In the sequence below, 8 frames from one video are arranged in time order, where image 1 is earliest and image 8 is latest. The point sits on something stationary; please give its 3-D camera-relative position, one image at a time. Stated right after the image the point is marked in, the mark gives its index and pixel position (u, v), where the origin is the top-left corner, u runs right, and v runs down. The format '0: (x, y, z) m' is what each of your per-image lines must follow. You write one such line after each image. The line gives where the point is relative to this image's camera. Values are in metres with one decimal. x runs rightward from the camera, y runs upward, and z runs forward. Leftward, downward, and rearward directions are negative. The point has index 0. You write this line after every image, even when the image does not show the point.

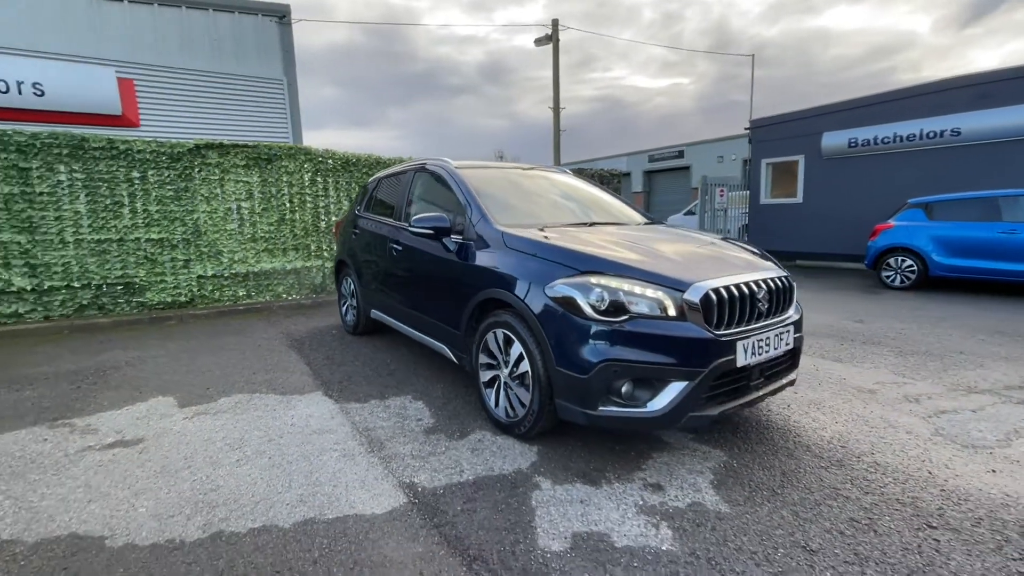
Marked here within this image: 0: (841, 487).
0: (+1.7, -1.0, +2.4) m
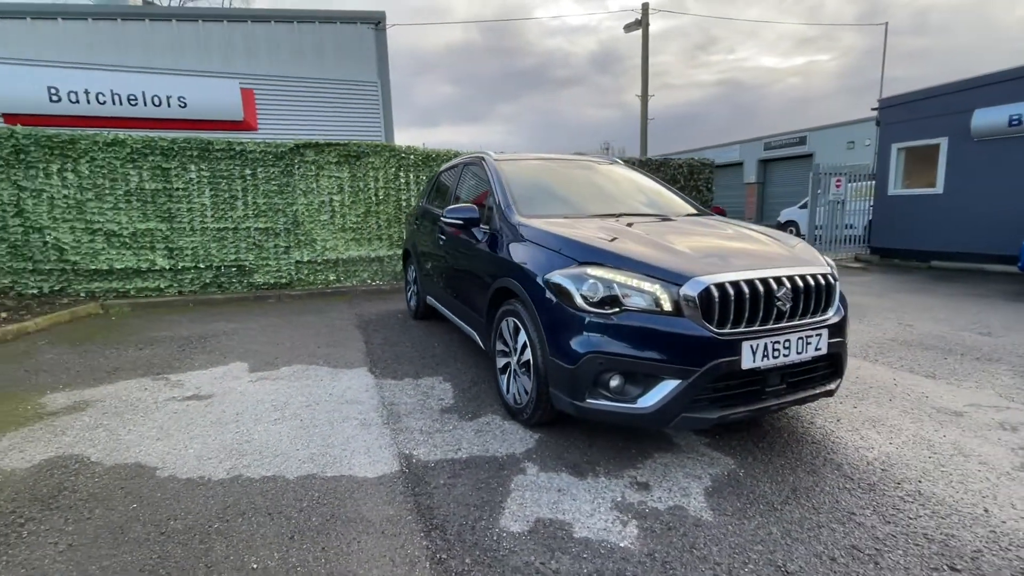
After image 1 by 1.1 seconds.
0: (+1.6, -1.0, +2.2) m
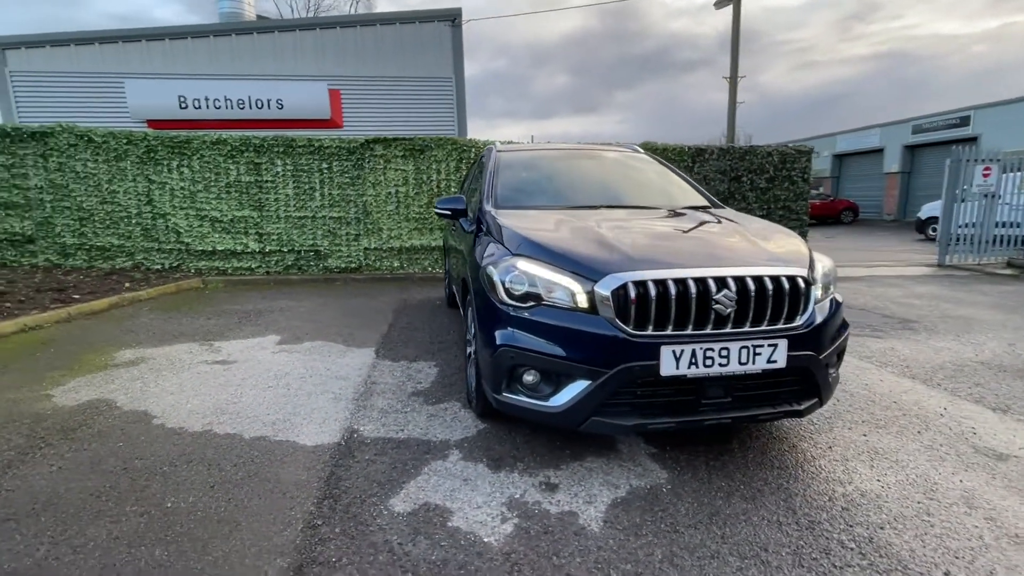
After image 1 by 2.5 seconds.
0: (+1.0, -1.0, +1.9) m
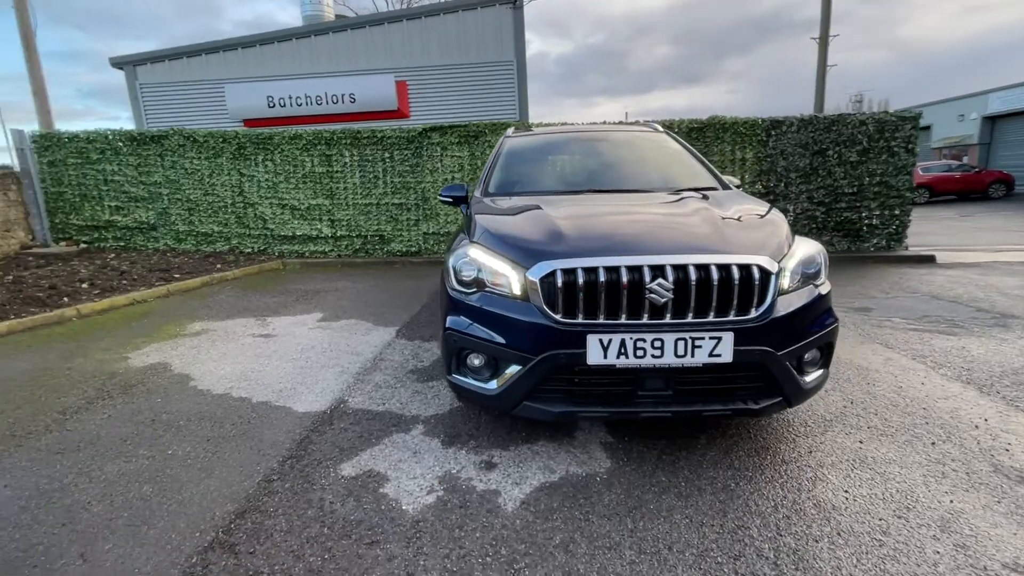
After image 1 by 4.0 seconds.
0: (+0.6, -1.0, +1.8) m
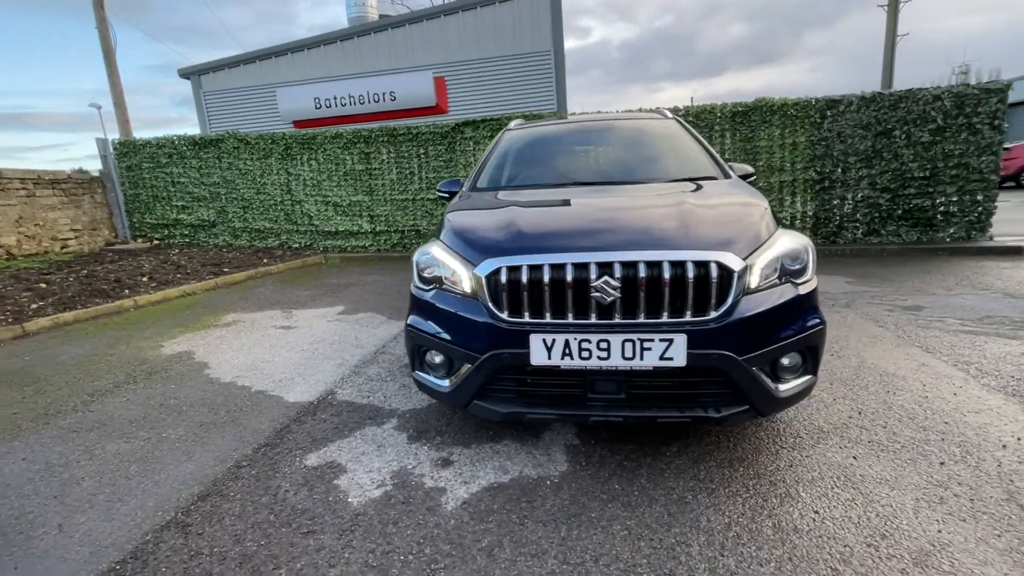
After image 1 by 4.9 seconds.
0: (+0.3, -1.0, +1.8) m
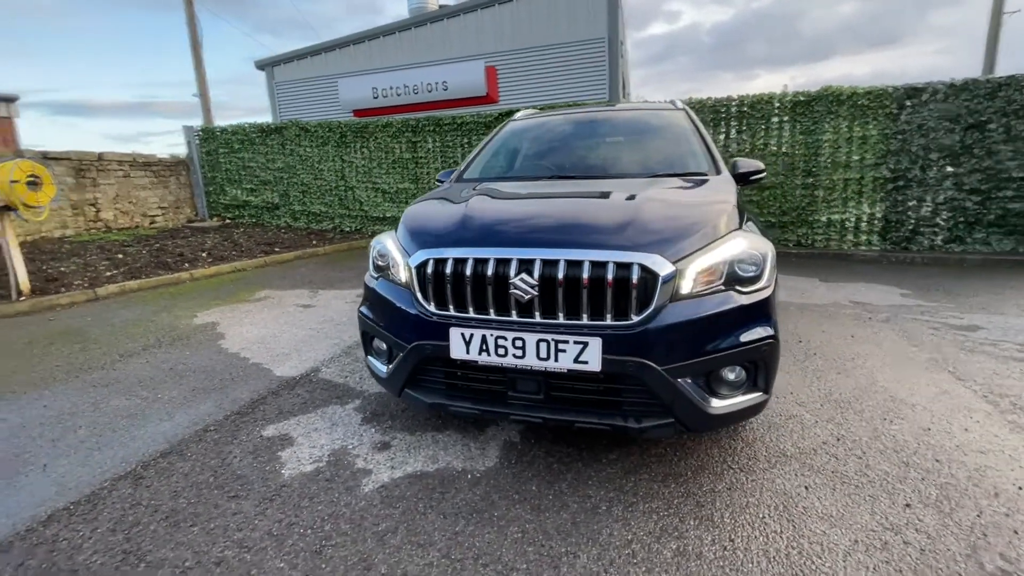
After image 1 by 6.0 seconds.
0: (-0.1, -1.0, +1.7) m
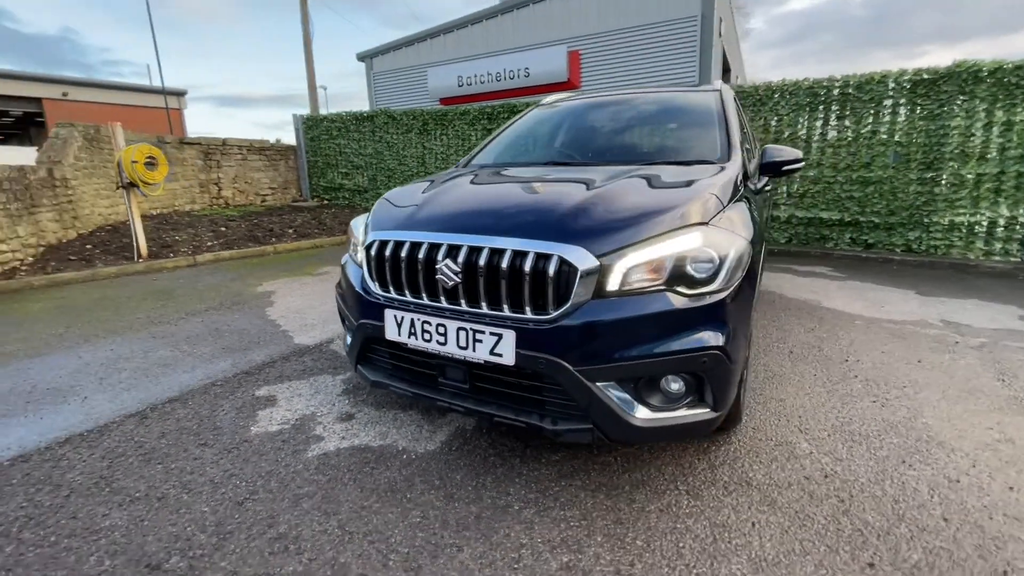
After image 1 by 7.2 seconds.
0: (-0.5, -0.9, +1.8) m
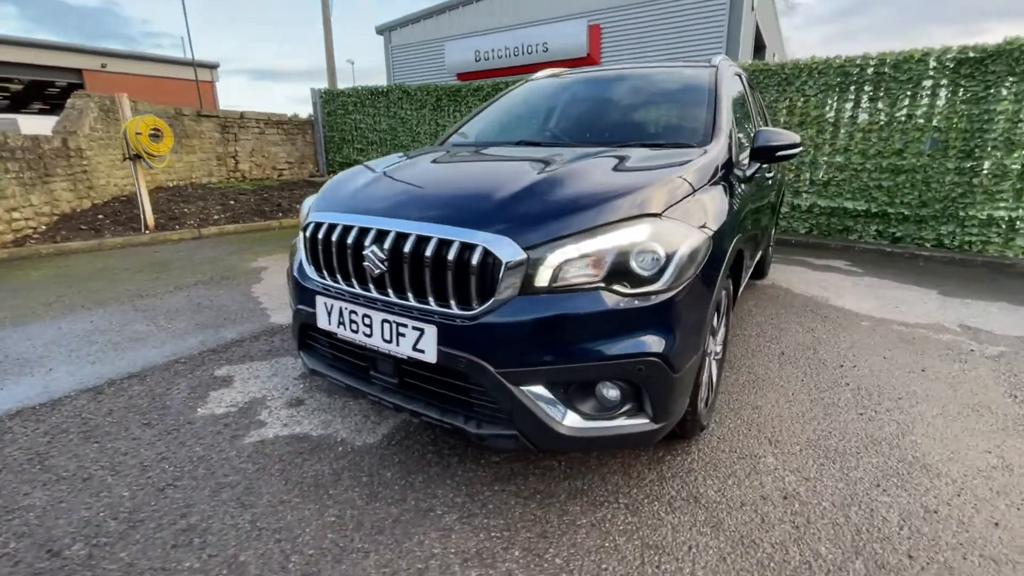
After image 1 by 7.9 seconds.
0: (-0.8, -0.9, +1.7) m
